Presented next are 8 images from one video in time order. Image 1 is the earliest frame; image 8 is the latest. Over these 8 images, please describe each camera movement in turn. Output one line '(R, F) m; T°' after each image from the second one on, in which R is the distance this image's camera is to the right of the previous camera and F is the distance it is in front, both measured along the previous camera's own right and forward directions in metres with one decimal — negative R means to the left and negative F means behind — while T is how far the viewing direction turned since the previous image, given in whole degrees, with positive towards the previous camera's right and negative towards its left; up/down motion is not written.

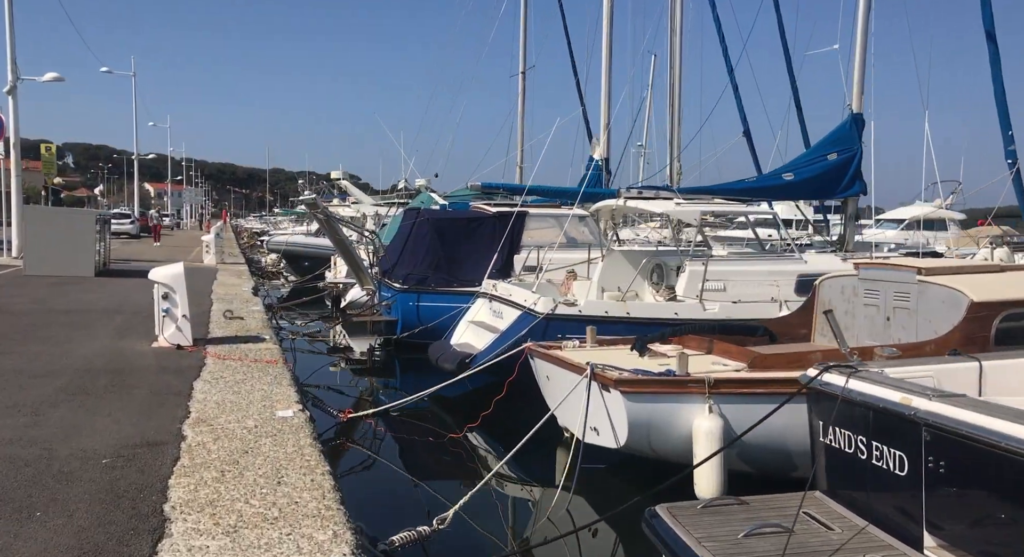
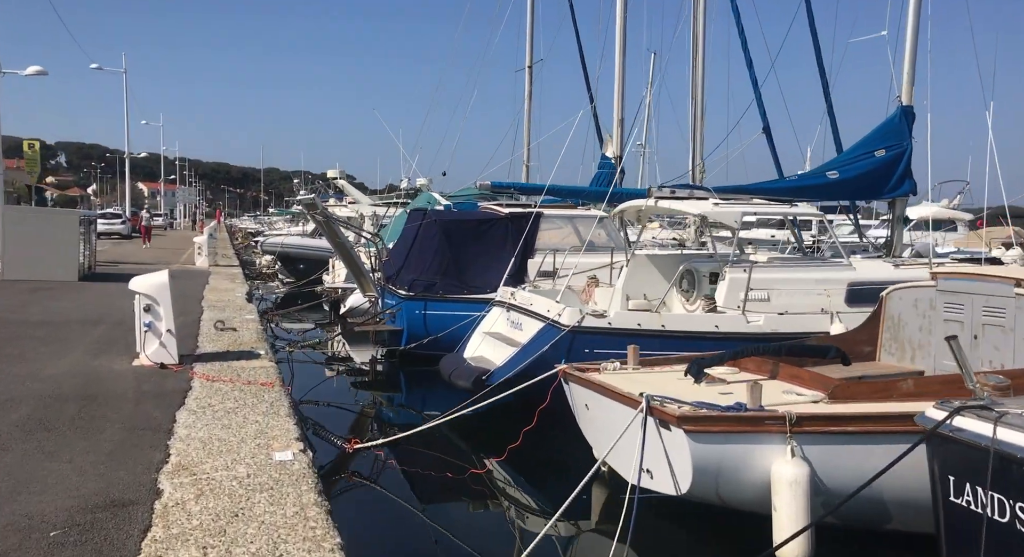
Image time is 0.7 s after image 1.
(-0.3, +1.0) m; 0°
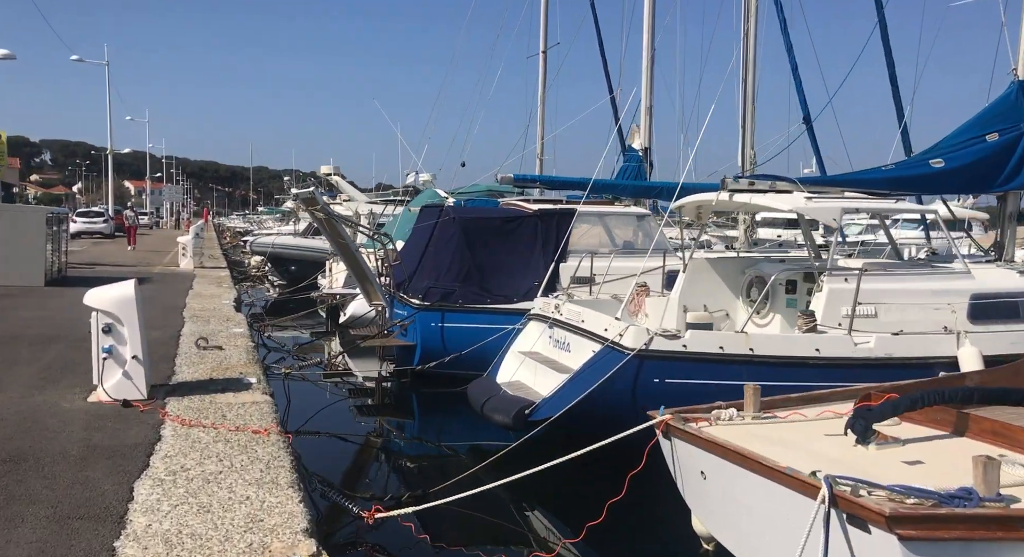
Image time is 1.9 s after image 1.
(-0.5, +1.8) m; +1°
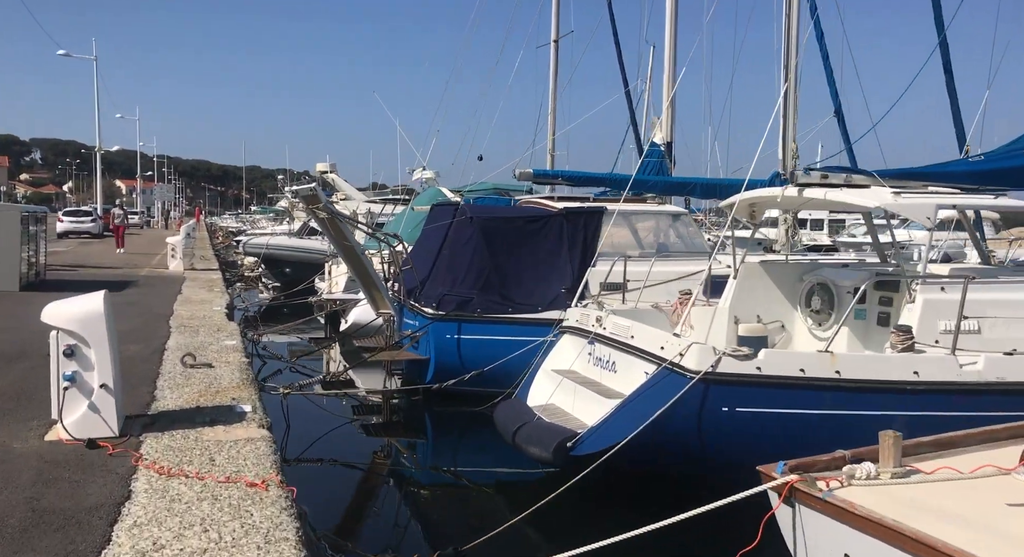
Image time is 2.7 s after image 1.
(-0.3, +1.2) m; 0°
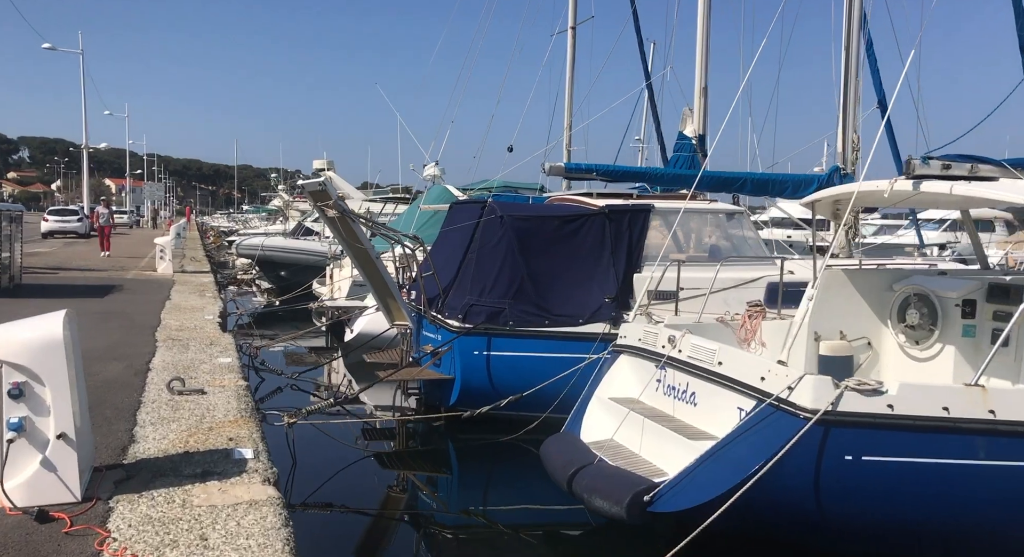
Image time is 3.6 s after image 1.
(-0.4, +1.3) m; 0°
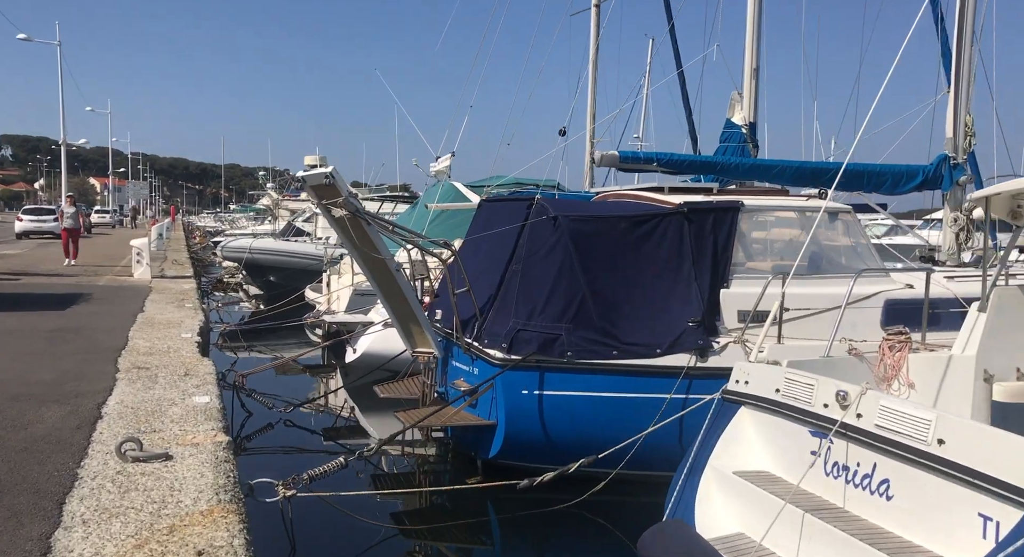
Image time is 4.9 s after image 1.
(-0.5, +1.9) m; +1°
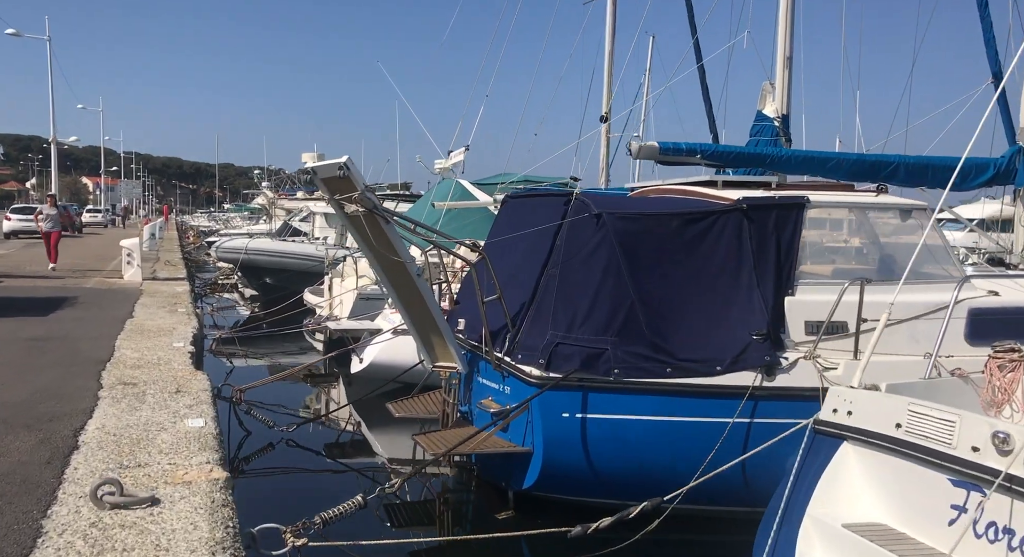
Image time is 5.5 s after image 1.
(-0.3, +0.9) m; 0°
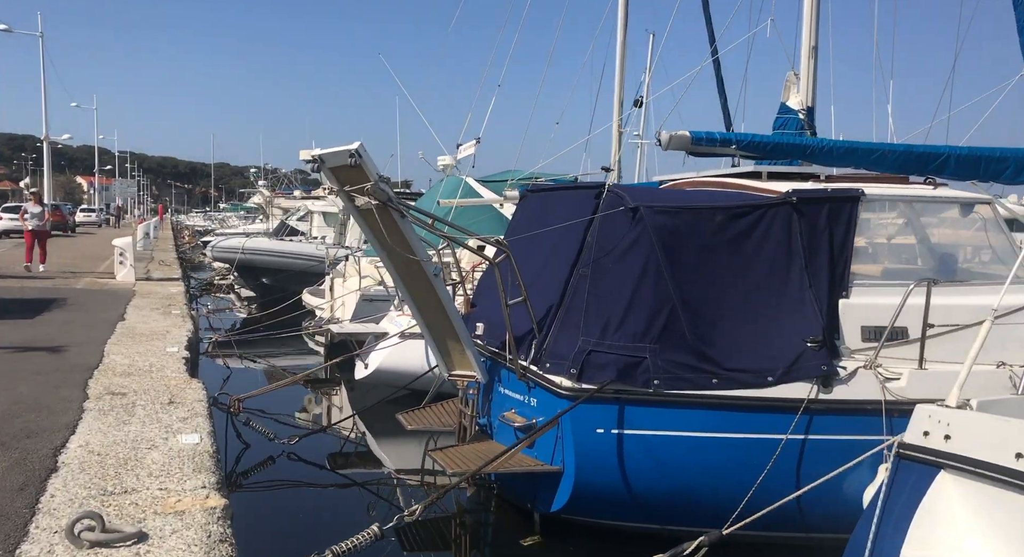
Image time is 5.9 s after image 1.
(-0.2, +0.6) m; 0°
